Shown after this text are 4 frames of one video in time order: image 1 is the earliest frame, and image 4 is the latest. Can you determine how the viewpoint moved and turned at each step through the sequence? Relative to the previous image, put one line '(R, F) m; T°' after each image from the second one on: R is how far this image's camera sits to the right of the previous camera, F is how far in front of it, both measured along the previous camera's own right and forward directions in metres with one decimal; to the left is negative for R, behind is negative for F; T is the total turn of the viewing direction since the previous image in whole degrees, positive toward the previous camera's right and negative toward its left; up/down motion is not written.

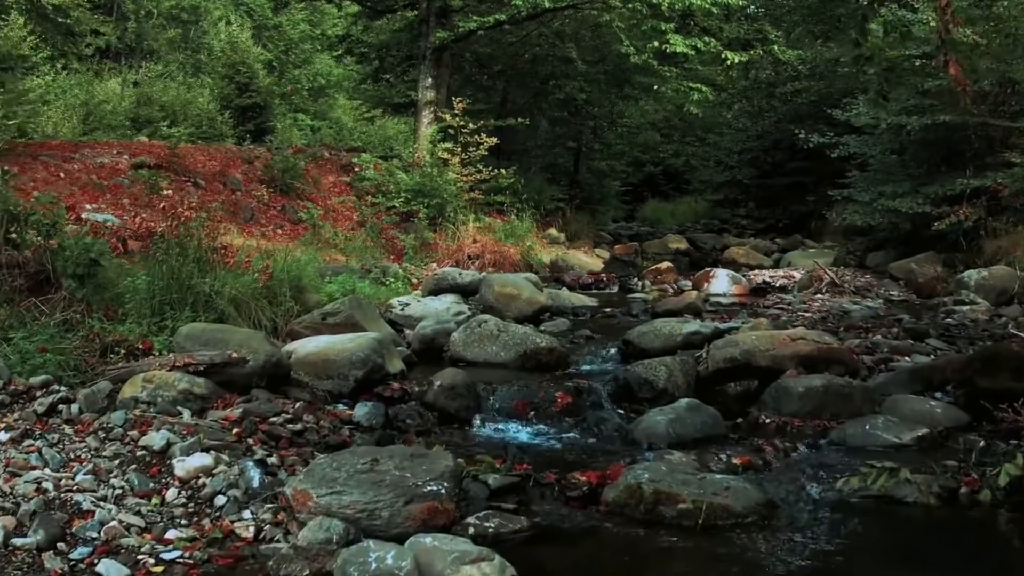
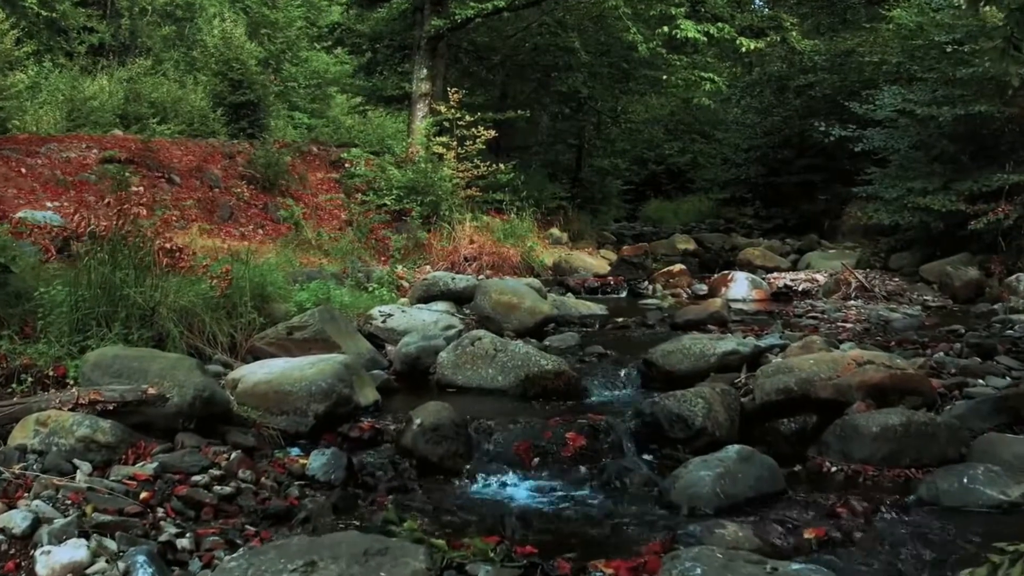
(0.0, +1.2) m; 0°
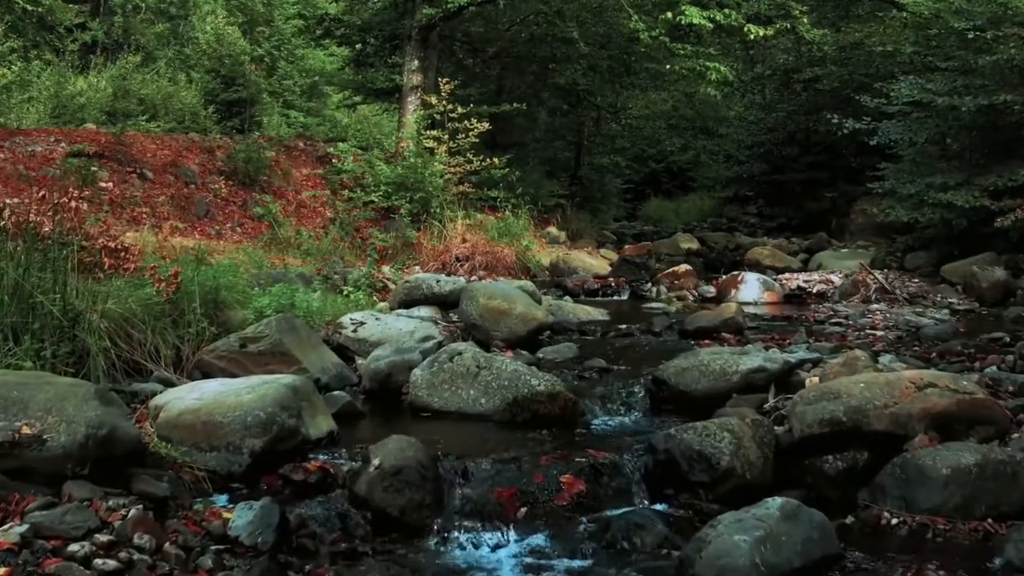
(+0.1, +0.9) m; 0°
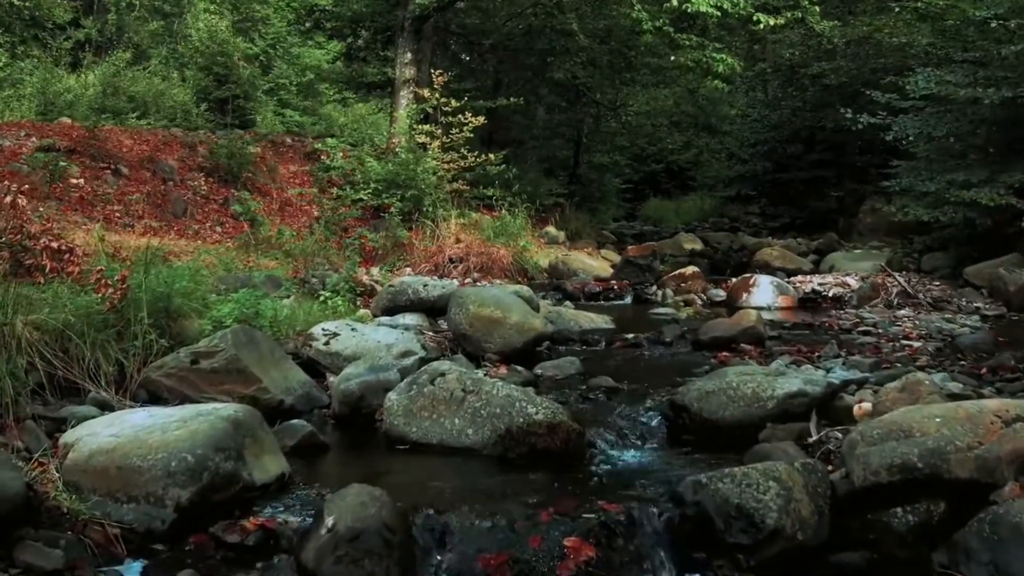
(0.0, +0.8) m; 0°
